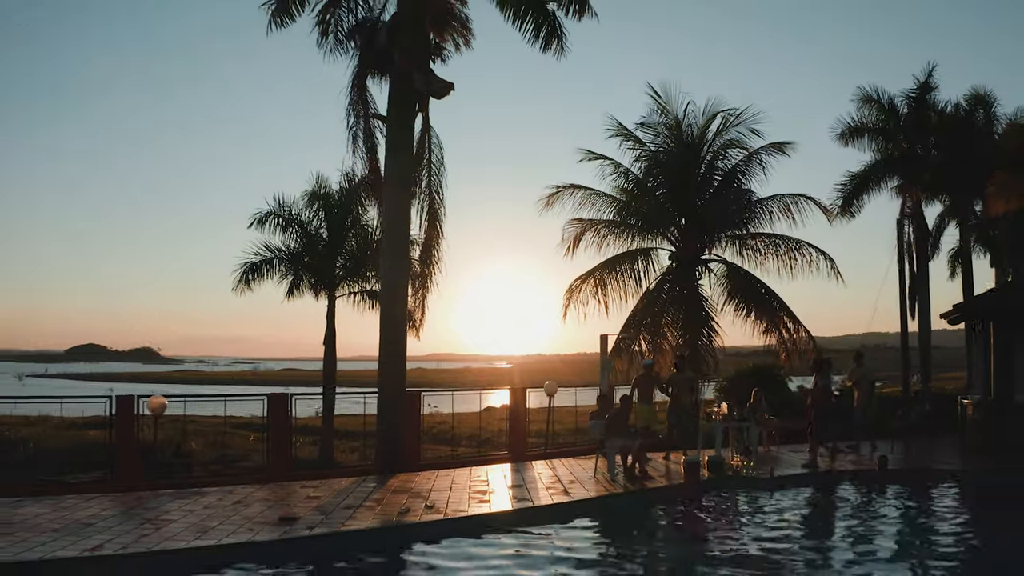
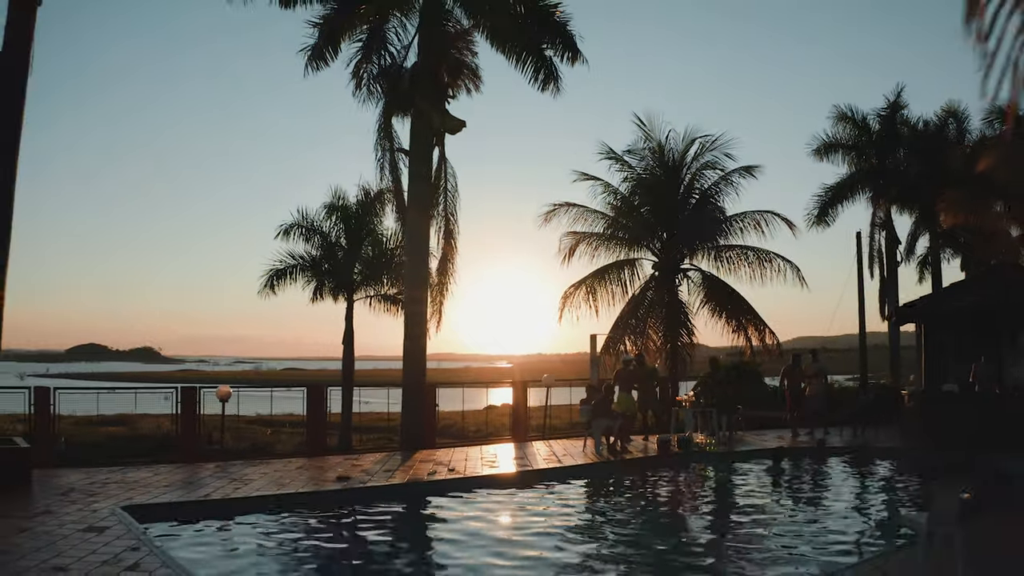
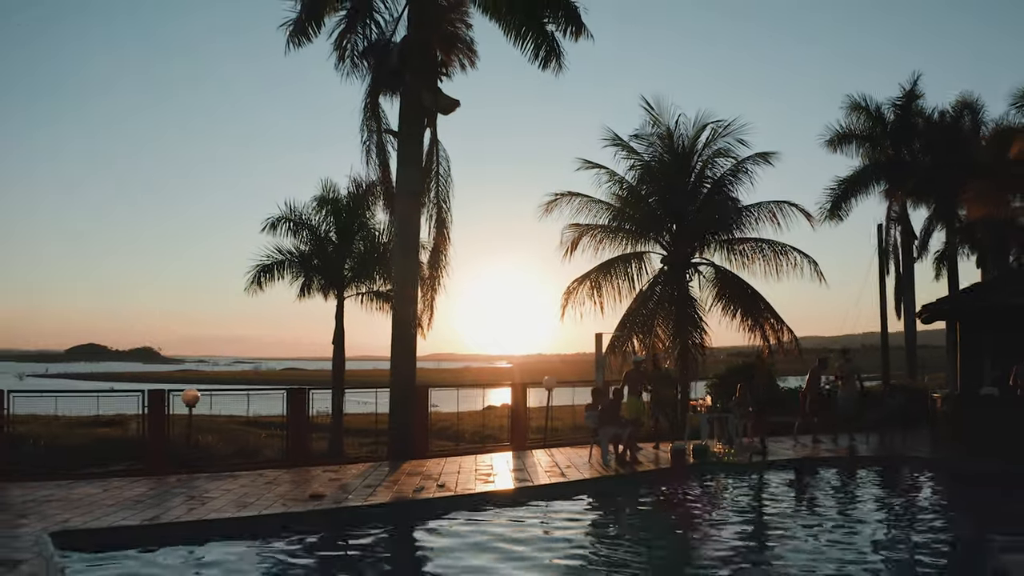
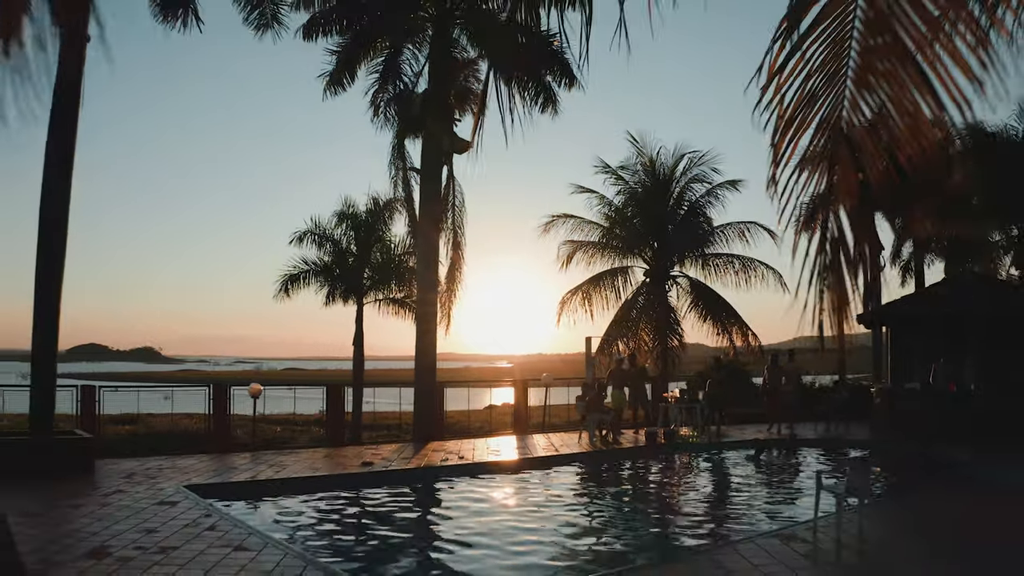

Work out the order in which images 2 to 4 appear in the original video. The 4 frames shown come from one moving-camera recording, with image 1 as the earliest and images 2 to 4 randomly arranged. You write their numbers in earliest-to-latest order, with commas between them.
3, 2, 4
